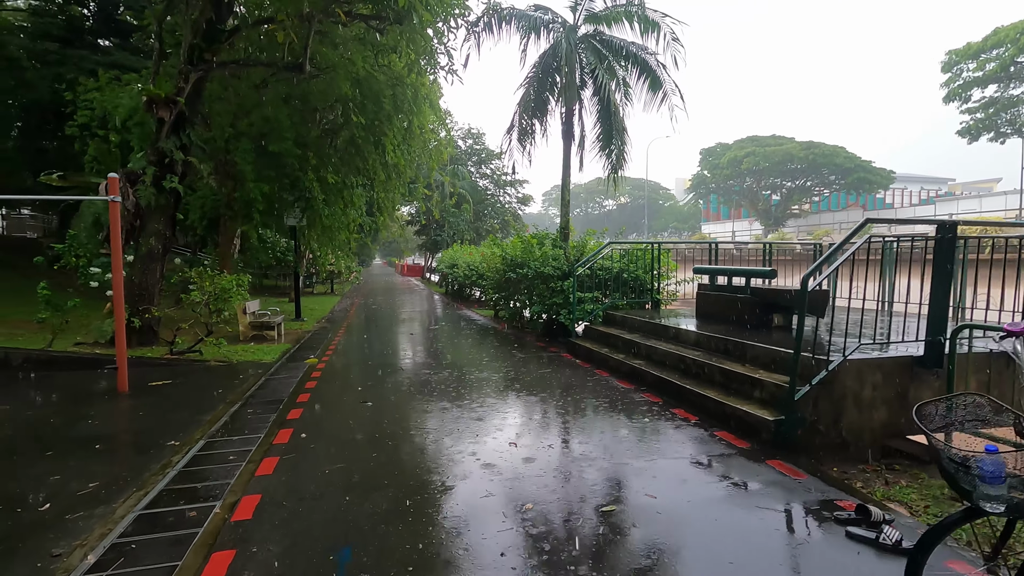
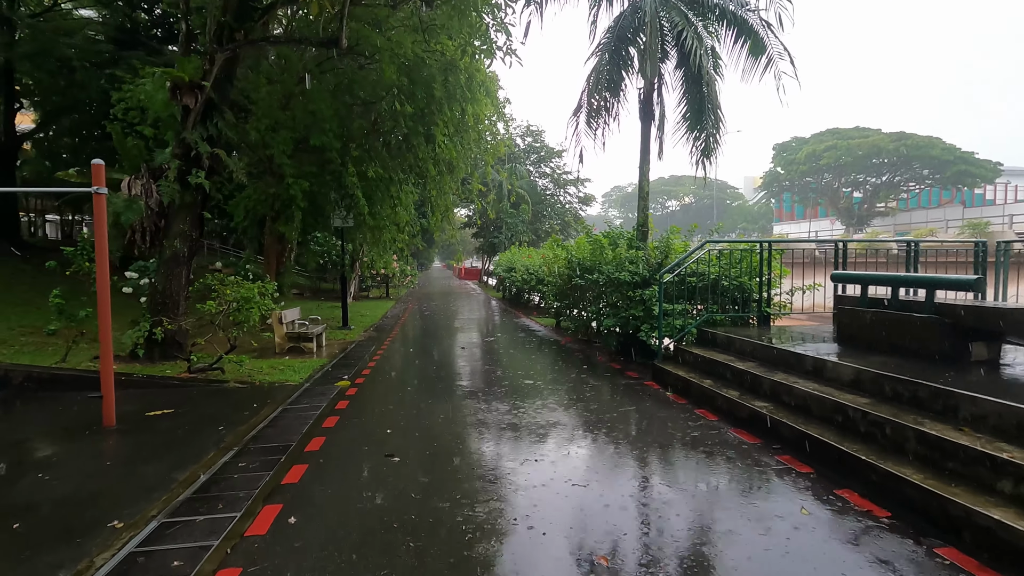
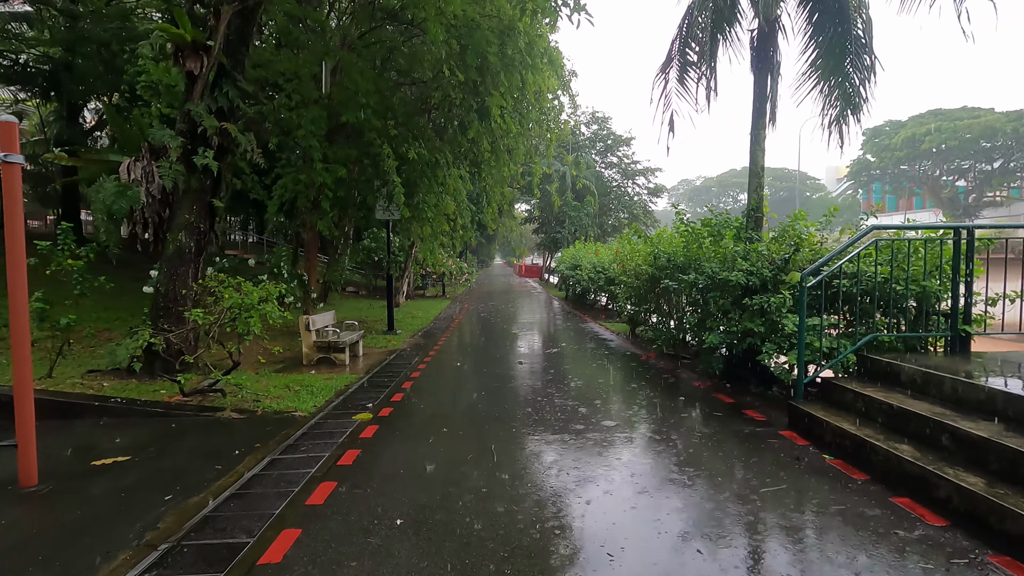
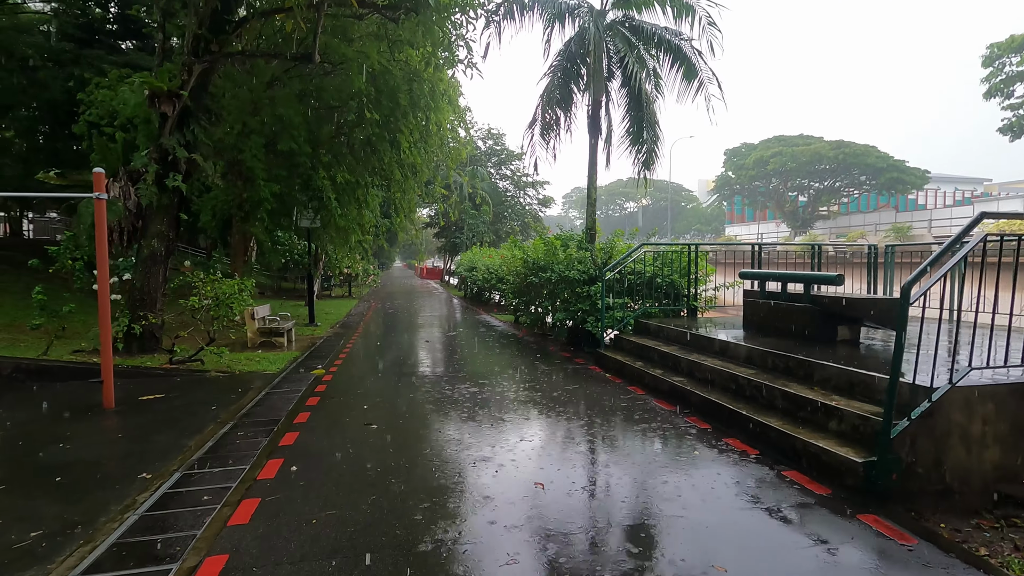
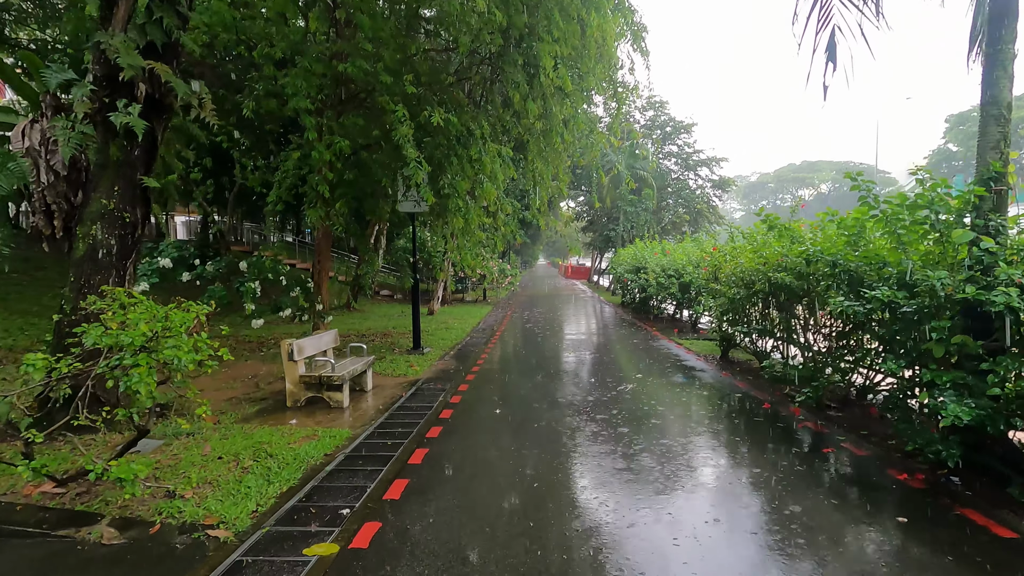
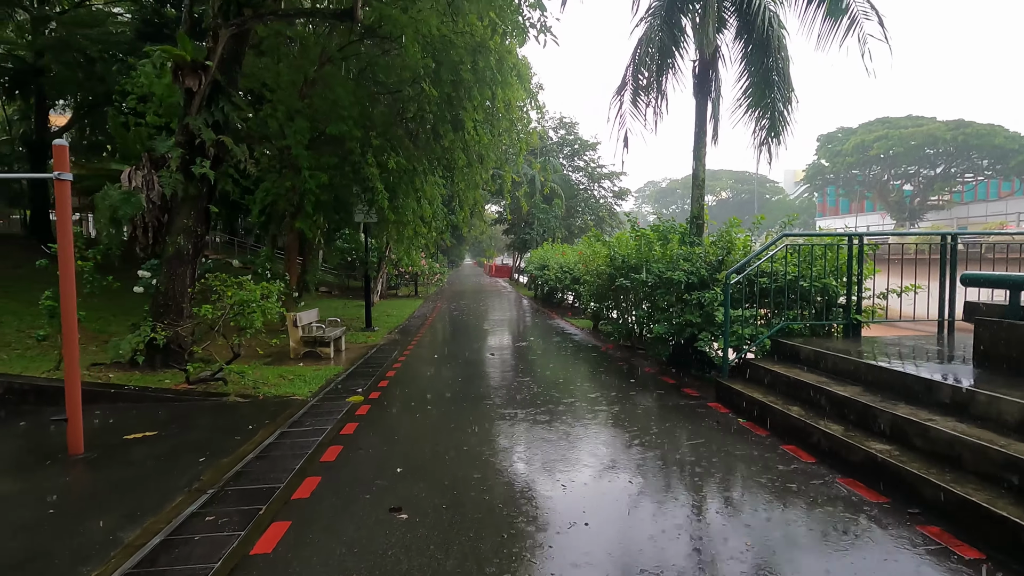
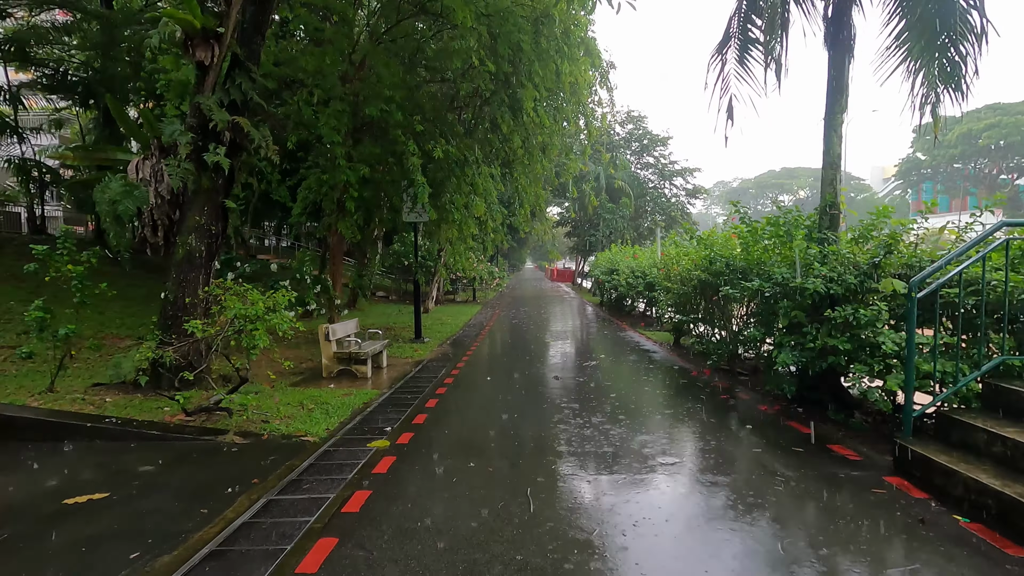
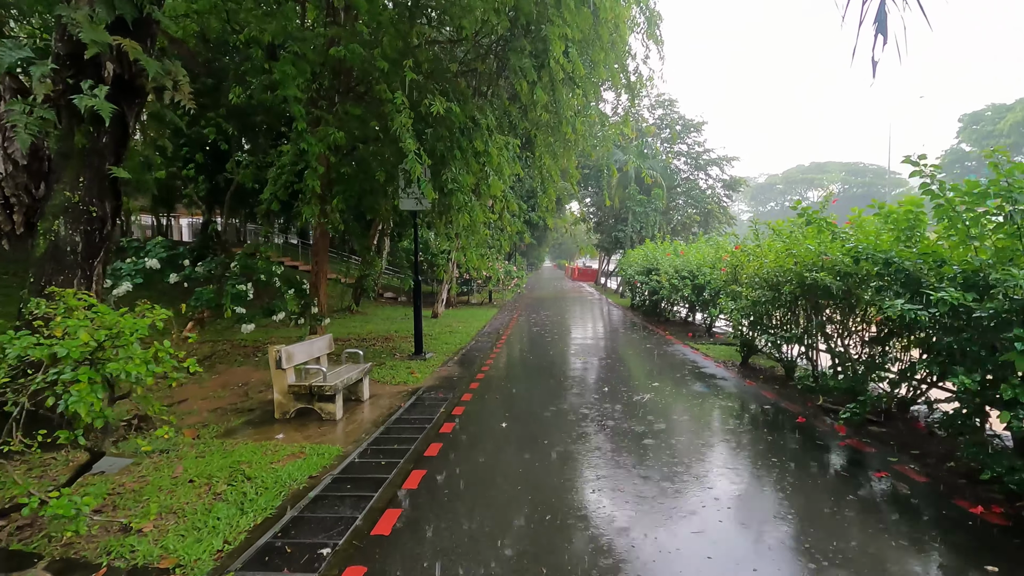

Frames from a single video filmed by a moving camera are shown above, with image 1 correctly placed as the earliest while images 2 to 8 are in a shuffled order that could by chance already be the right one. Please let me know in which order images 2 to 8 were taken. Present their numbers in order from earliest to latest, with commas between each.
4, 2, 6, 3, 7, 5, 8
